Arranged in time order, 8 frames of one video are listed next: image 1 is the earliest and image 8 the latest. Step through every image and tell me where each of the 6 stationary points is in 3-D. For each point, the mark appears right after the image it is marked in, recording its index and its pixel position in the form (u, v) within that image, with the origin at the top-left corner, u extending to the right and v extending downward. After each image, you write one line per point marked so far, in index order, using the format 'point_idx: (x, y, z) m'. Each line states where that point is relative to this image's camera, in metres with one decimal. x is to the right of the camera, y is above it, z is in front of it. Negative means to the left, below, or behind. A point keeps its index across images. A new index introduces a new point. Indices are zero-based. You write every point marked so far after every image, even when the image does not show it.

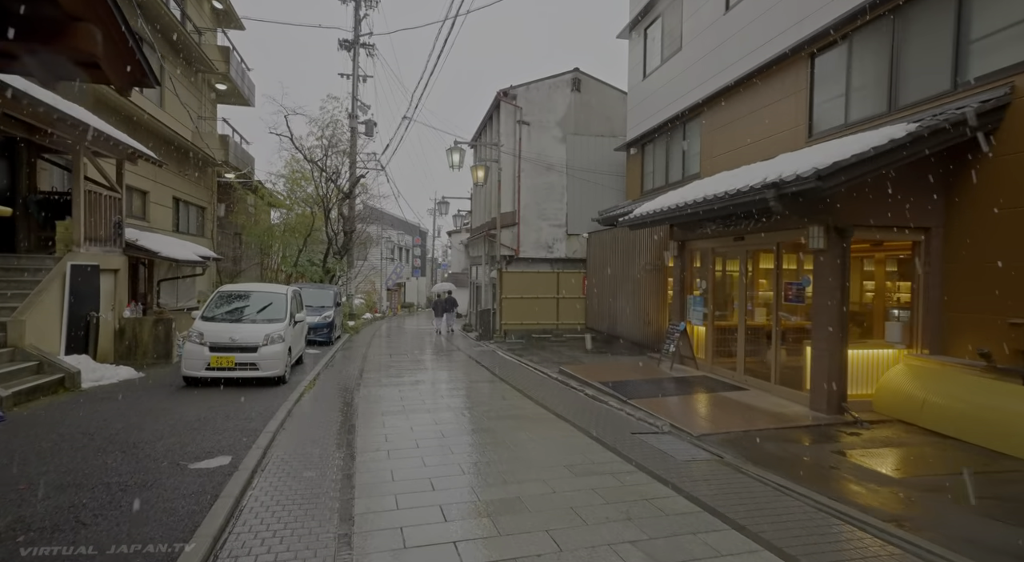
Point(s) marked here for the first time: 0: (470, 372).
0: (-0.9, -2.0, +12.2) m
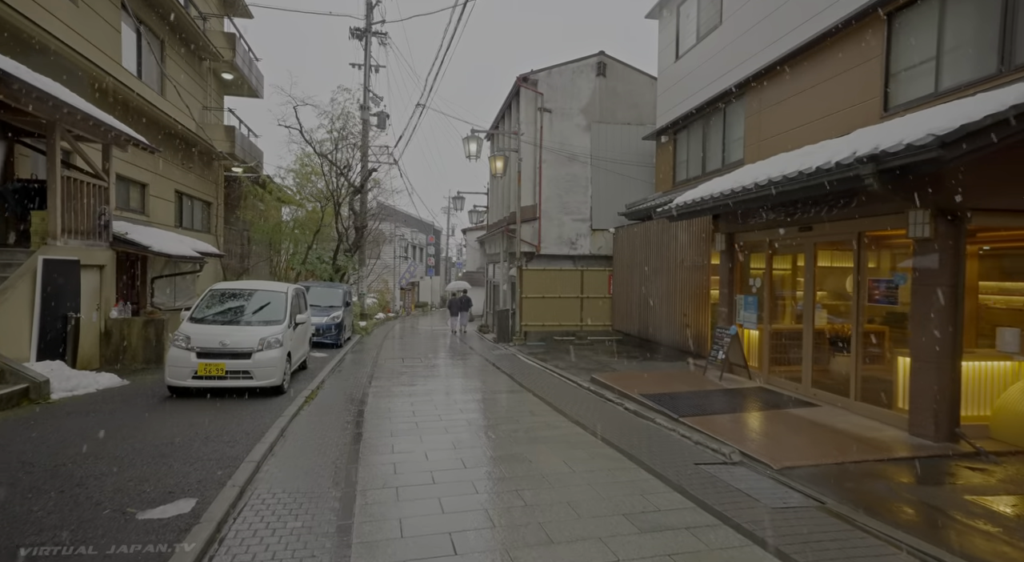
0: (-0.4, -1.9, +11.1) m
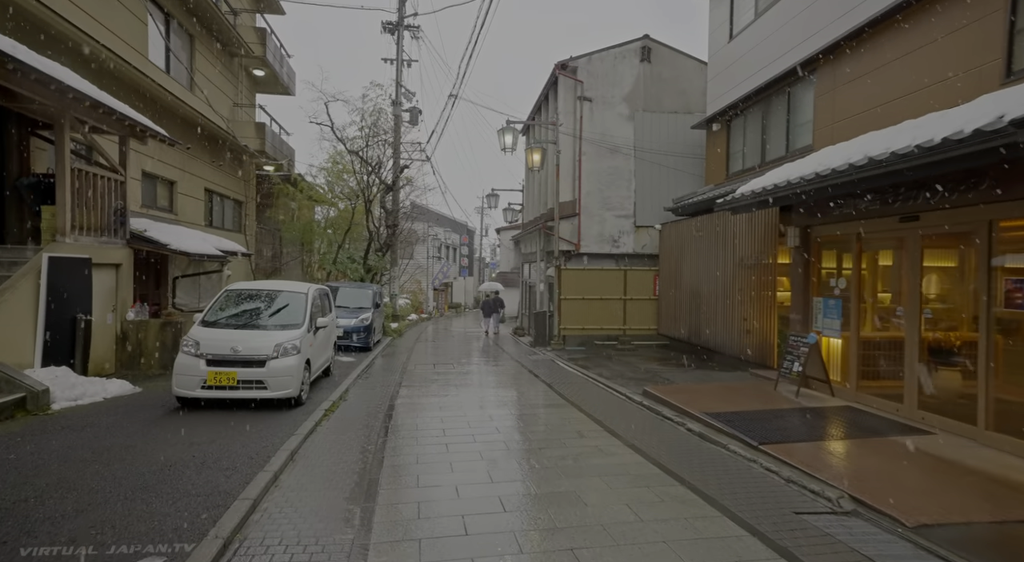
0: (+0.3, -1.9, +10.2) m
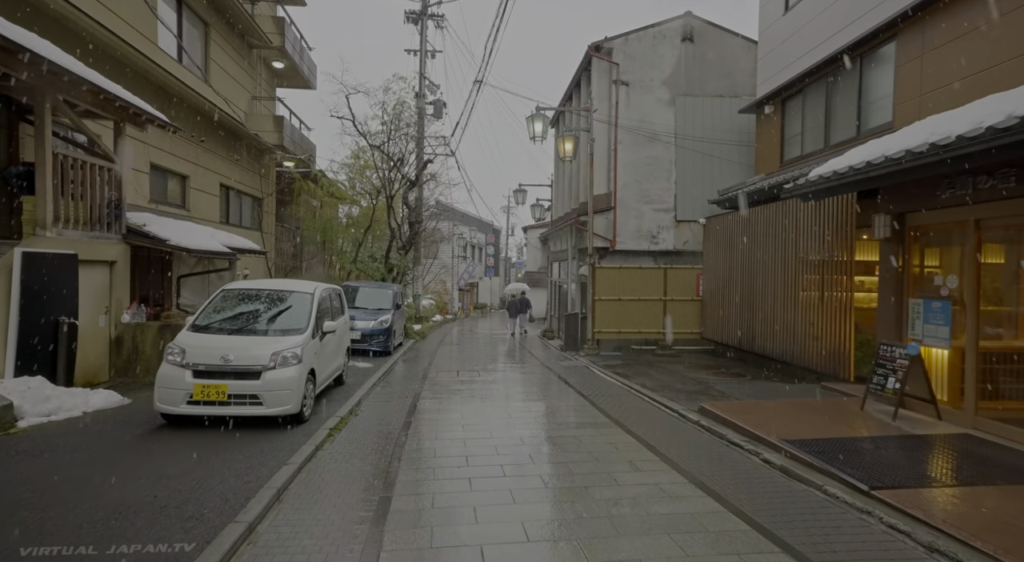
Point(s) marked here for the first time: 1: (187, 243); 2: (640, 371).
0: (+0.8, -1.9, +9.1) m
1: (-5.4, +0.6, +9.3) m
2: (+2.6, -1.8, +11.4) m
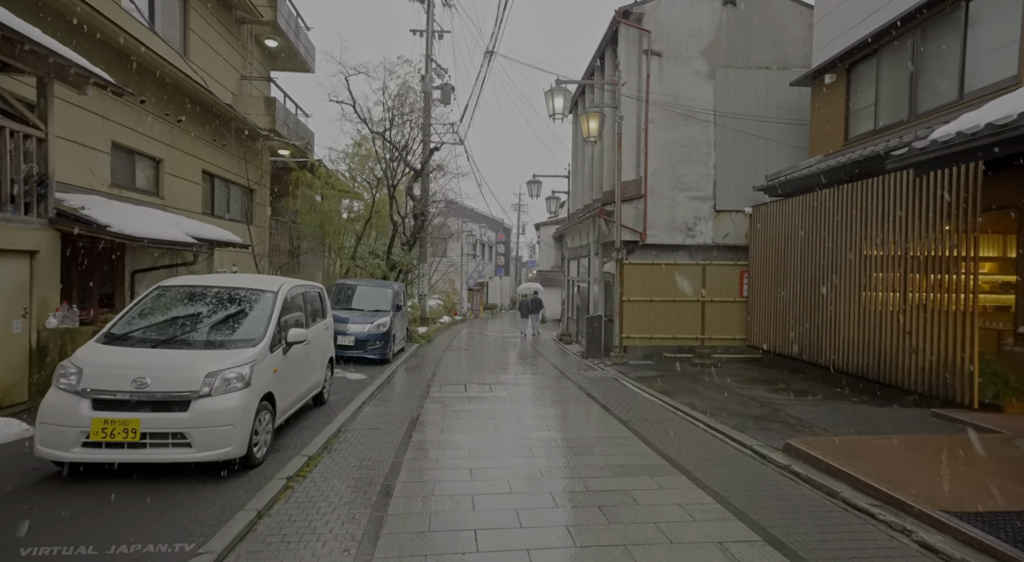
0: (+1.1, -1.9, +7.4) m
1: (-5.2, +0.7, +7.7) m
2: (+2.9, -1.8, +9.6) m
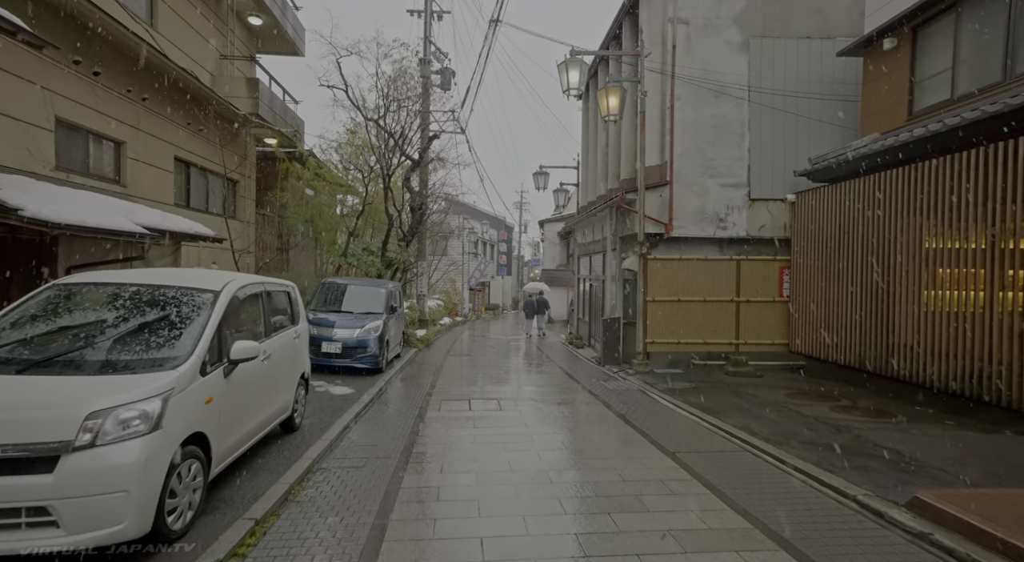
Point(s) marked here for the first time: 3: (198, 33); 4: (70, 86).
0: (+1.2, -1.8, +6.0) m
1: (-5.0, +0.7, +6.3) m
2: (+3.1, -1.7, +8.2) m
3: (-7.5, +5.9, +13.1) m
4: (-7.1, +3.1, +8.7) m
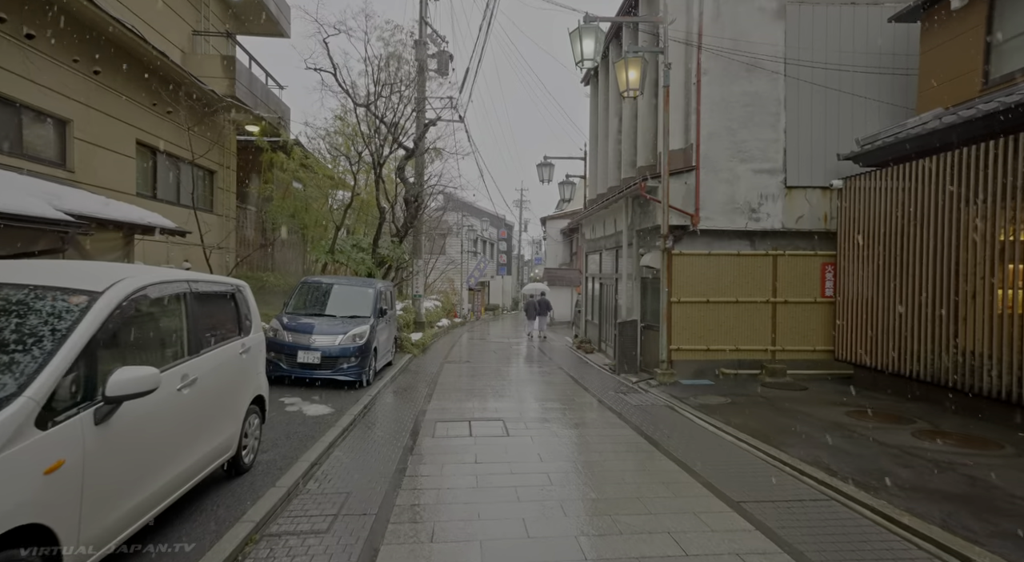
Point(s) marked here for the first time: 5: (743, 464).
0: (+1.4, -1.8, +4.7) m
1: (-4.9, +0.7, +4.9) m
2: (+3.2, -1.7, +6.9) m
3: (-7.4, +6.0, +11.8) m
4: (-7.0, +3.1, +7.4) m
5: (+2.2, -1.8, +5.2) m
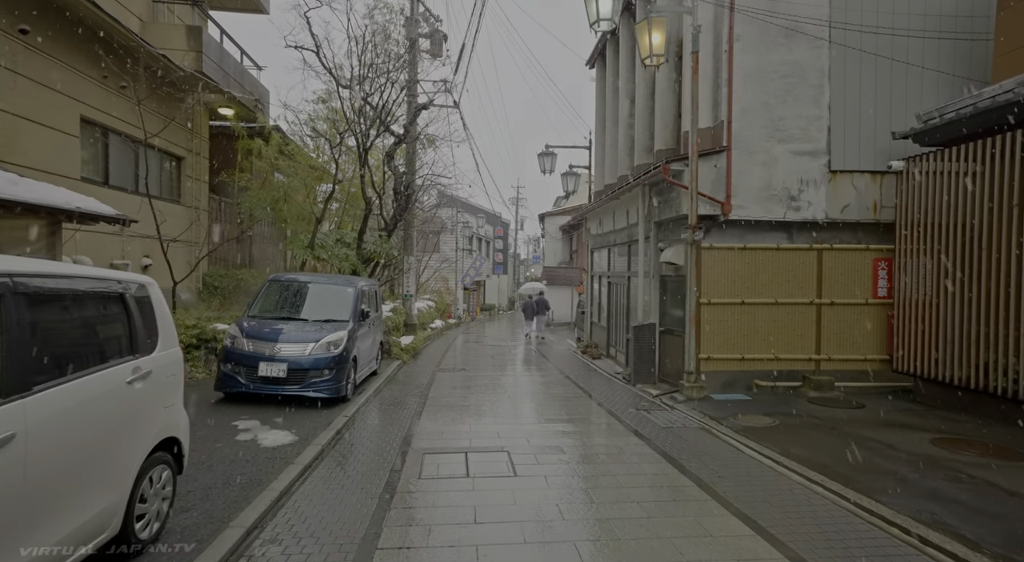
0: (+1.4, -1.8, +3.3) m
1: (-4.8, +0.8, +3.5) m
2: (+3.3, -1.7, +5.5) m
3: (-7.4, +6.0, +10.3) m
4: (-6.9, +3.2, +6.0) m
5: (+2.3, -1.7, +3.8) m
